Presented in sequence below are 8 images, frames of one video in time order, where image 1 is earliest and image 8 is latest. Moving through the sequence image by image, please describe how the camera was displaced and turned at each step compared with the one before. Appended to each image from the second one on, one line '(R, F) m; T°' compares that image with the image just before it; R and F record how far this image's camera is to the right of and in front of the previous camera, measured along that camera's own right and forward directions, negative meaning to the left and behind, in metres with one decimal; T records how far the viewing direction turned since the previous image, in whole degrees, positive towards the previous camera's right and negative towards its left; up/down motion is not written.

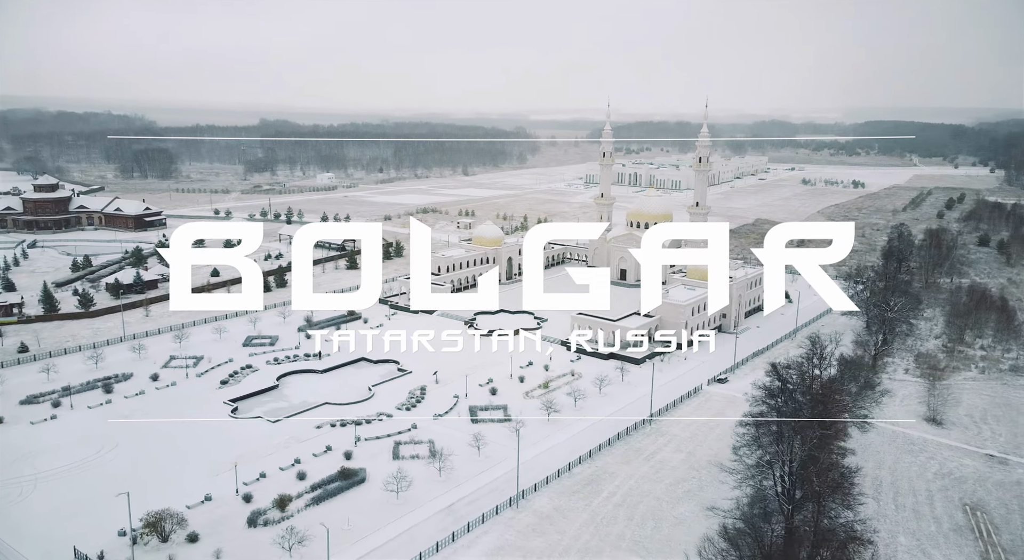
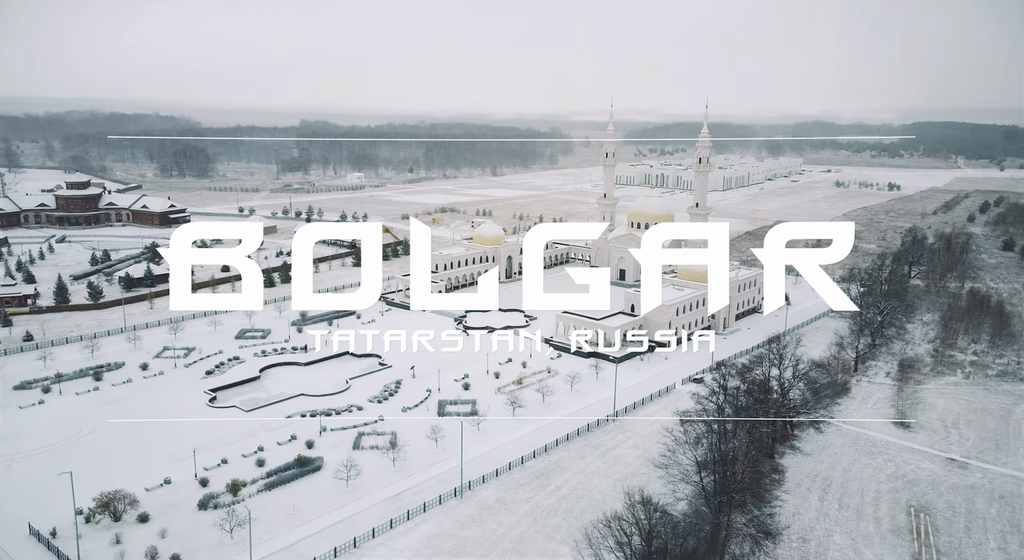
(+3.1, -0.5) m; -3°
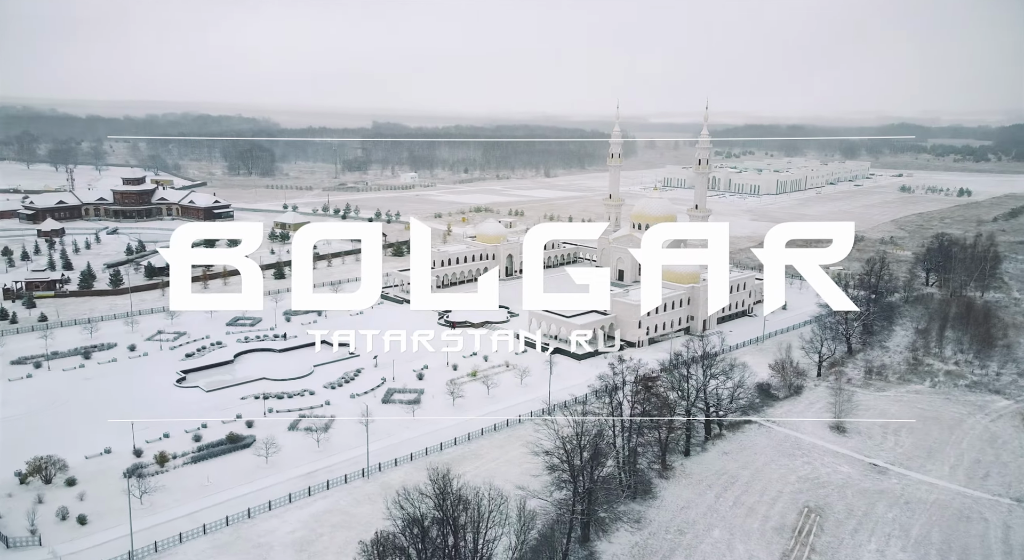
(+5.7, -0.7) m; -5°
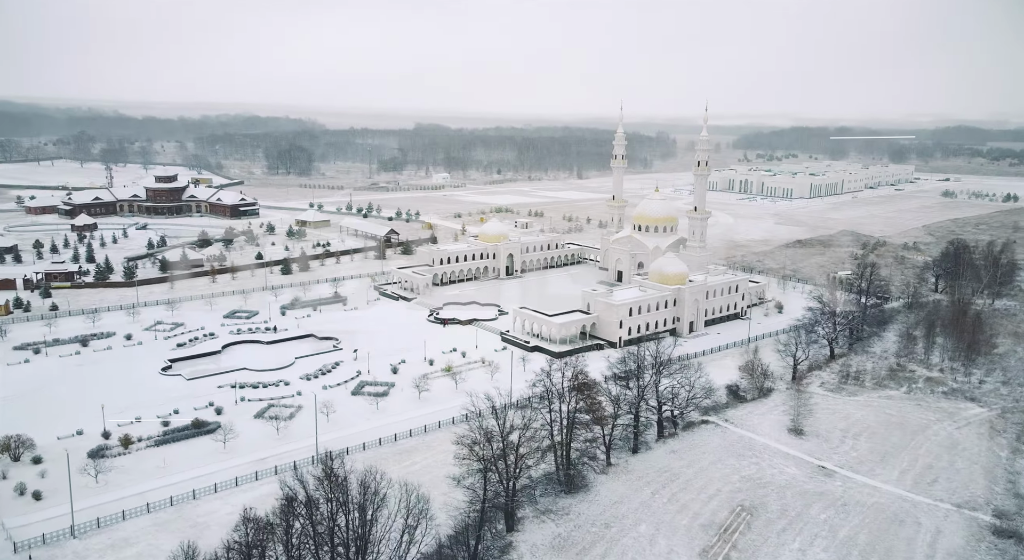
(+3.5, -0.5) m; -3°
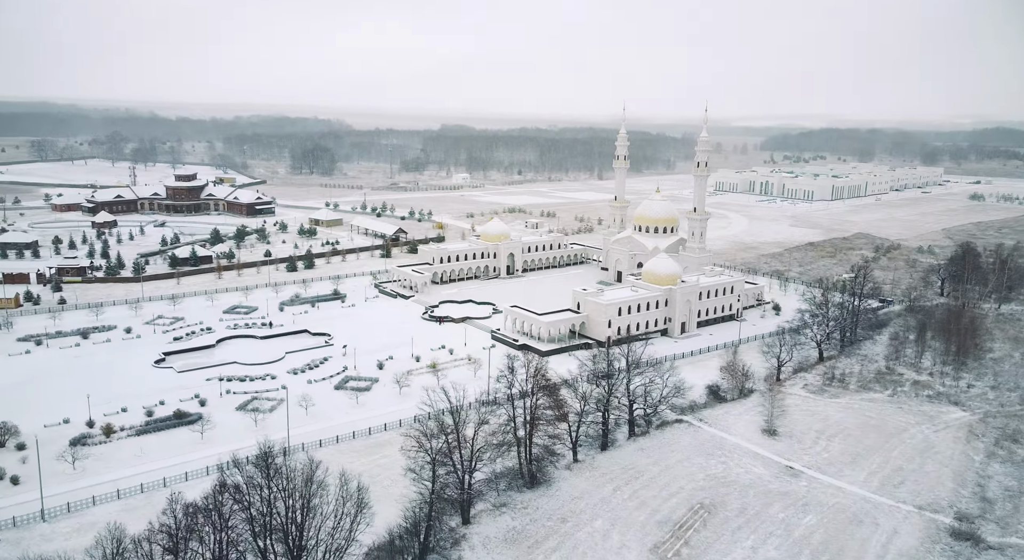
(+2.1, -0.3) m; -2°
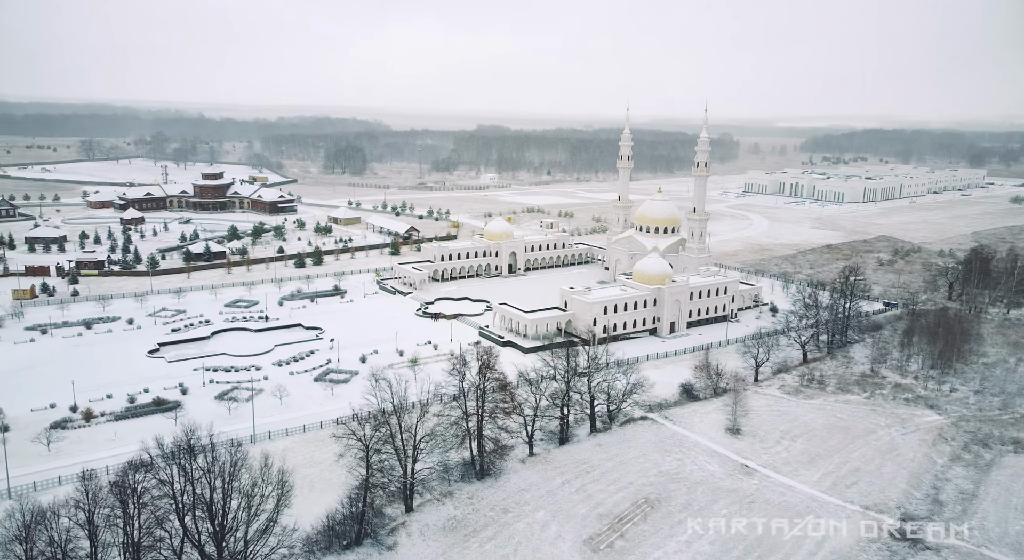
(+3.0, -0.4) m; -3°
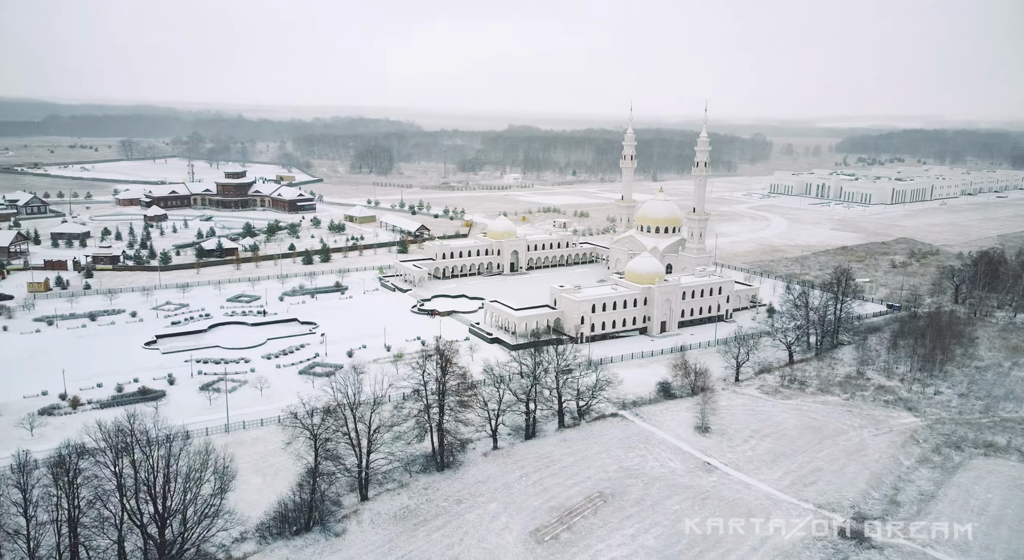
(+2.6, -0.4) m; -3°
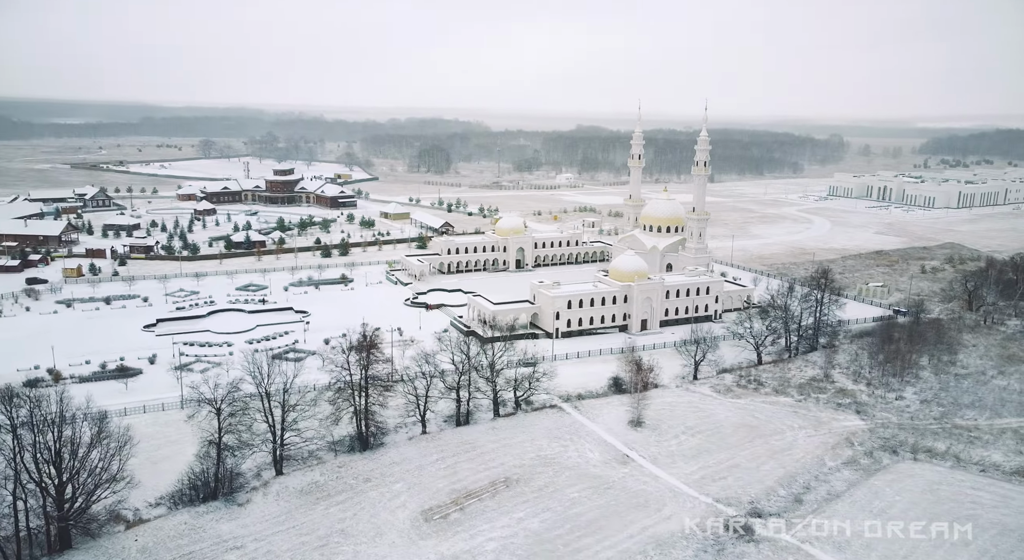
(+5.6, -0.7) m; -5°
